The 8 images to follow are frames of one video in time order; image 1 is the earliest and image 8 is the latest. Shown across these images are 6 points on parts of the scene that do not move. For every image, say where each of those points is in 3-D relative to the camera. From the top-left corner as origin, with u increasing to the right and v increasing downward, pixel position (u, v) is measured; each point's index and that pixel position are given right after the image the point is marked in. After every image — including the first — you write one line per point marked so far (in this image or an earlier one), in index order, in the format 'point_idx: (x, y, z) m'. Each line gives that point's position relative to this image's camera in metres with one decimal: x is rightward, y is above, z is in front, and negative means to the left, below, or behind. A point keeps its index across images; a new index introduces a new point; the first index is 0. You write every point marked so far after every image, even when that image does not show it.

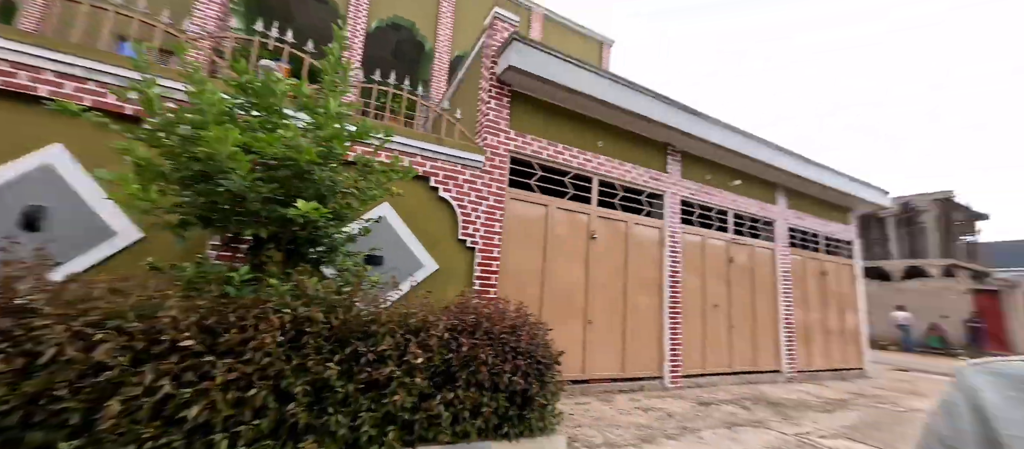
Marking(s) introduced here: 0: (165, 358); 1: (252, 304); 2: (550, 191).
0: (-1.8, -0.7, +1.8) m
1: (-1.5, -0.5, +2.0) m
2: (+0.6, +0.5, +5.1) m
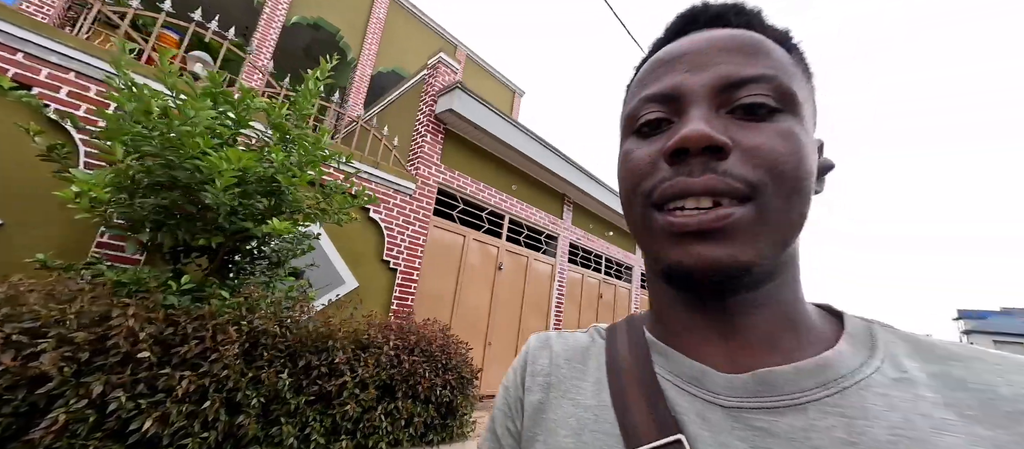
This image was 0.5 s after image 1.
0: (-2.0, -0.7, +1.7) m
1: (-1.8, -0.5, +2.0) m
2: (-0.7, 0.0, +5.6) m
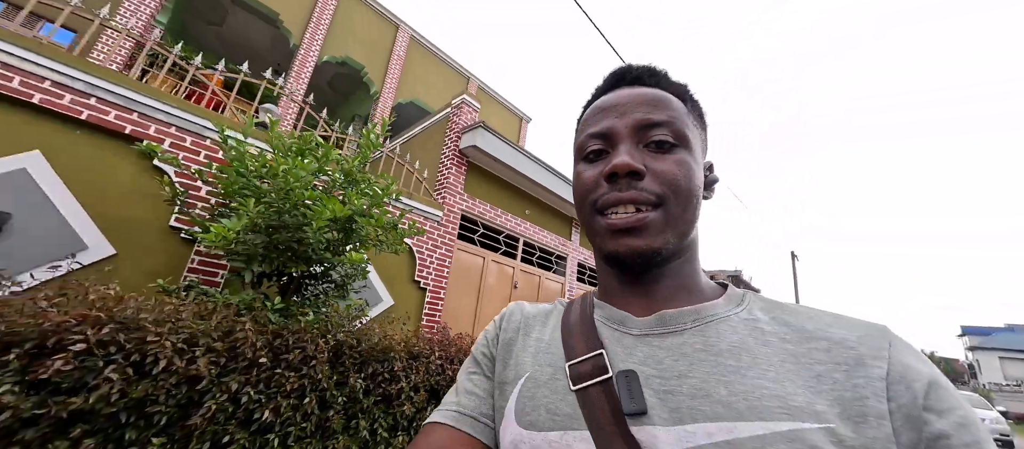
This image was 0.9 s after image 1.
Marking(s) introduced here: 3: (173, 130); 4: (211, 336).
0: (-1.7, -0.9, +2.2) m
1: (-1.5, -0.8, +2.5) m
2: (-0.4, -0.4, +6.1) m
3: (-3.3, +0.9, +3.4) m
4: (-1.9, -0.7, +2.1) m
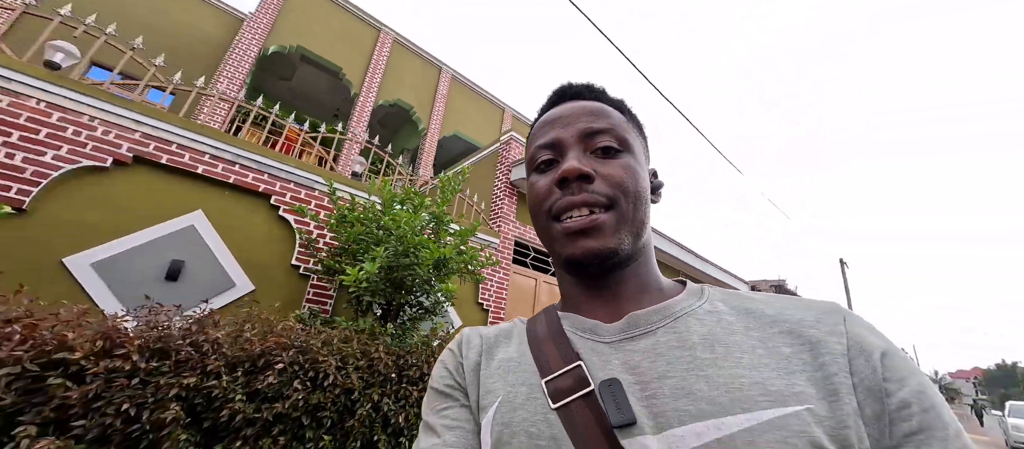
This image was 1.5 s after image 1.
0: (-1.1, -1.3, +2.7) m
1: (-0.8, -1.1, +3.1) m
2: (+0.5, -0.8, +6.6) m
3: (-2.6, +0.5, +4.2) m
4: (-1.2, -1.0, +2.7) m
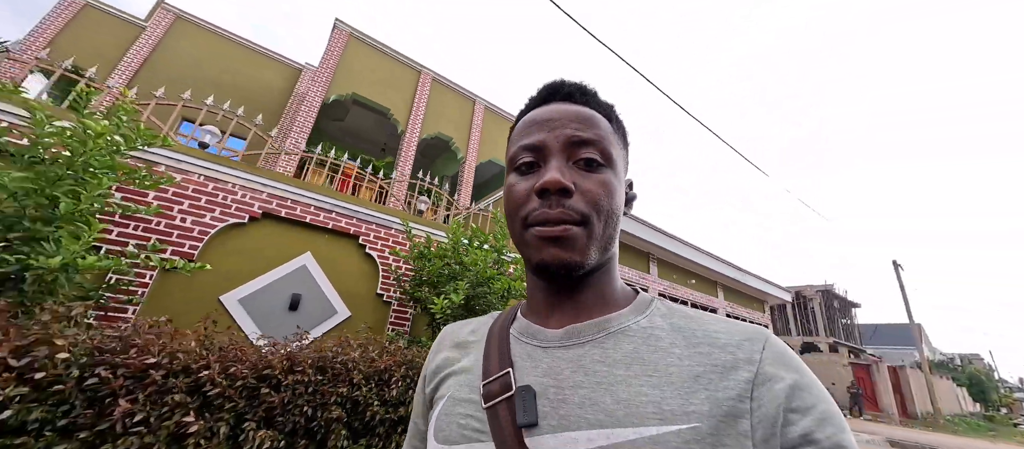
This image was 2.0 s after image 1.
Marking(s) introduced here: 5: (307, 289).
0: (-0.4, -1.6, +3.4) m
1: (-0.2, -1.5, +3.7) m
2: (+1.4, -1.2, +7.1) m
3: (-2.0, 0.0, +5.0) m
4: (-0.6, -1.4, +3.4) m
5: (-2.6, -0.8, +4.4) m
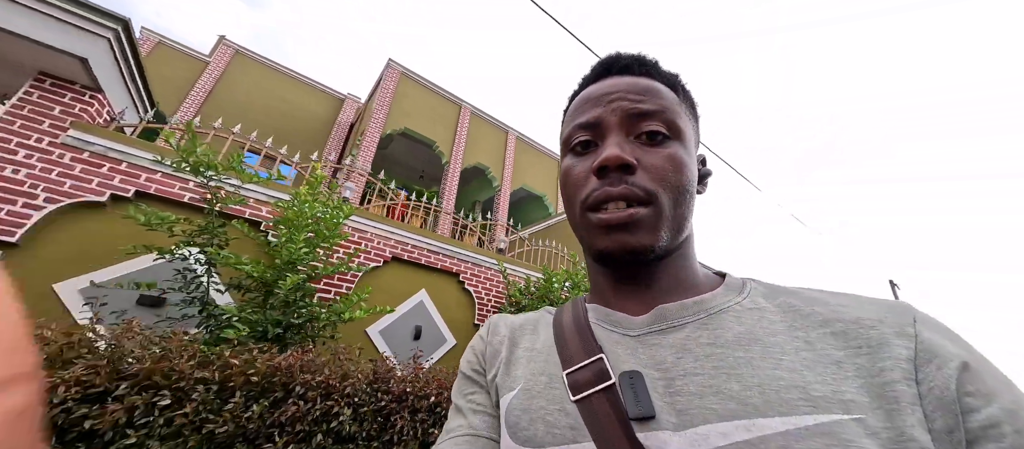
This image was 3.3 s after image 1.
0: (+0.9, -2.3, +4.2) m
1: (+1.1, -2.1, +4.5) m
2: (+2.7, -2.0, +7.9) m
3: (-0.7, -0.7, +5.8) m
4: (+0.7, -2.0, +4.2) m
5: (-1.3, -1.4, +5.2) m
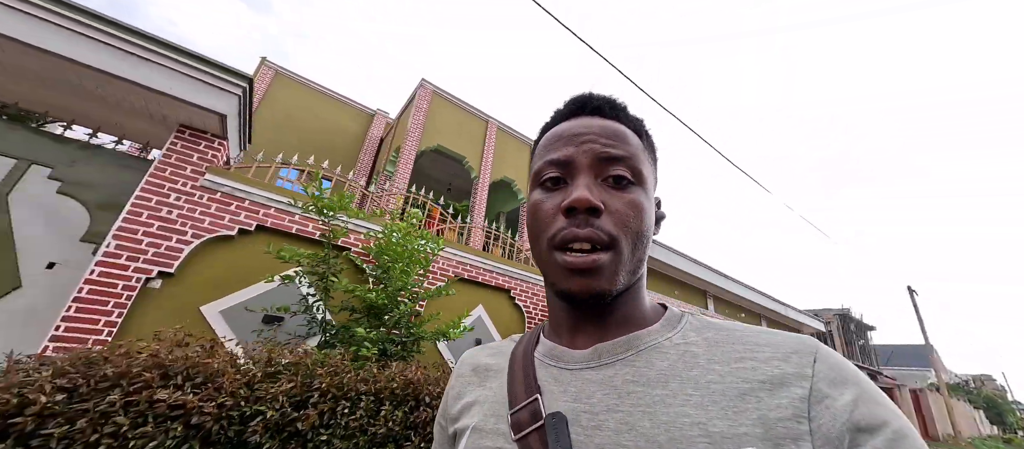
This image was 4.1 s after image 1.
0: (+1.7, -2.6, +4.6) m
1: (+2.0, -2.5, +5.0) m
2: (+3.6, -2.4, +8.4) m
3: (+0.2, -1.0, +6.3) m
4: (+1.5, -2.4, +4.6) m
5: (-0.5, -1.8, +5.7) m
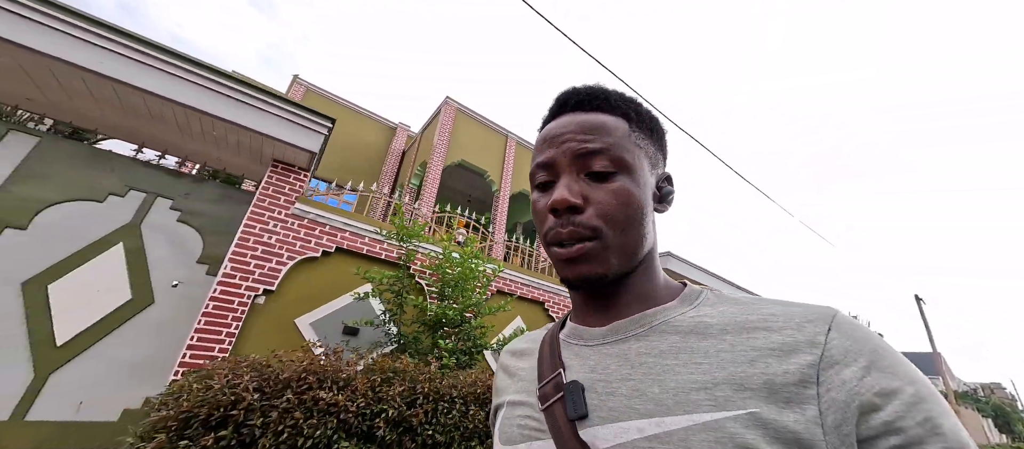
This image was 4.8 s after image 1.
0: (+2.4, -2.9, +5.2) m
1: (+2.6, -2.8, +5.5) m
2: (+4.2, -2.7, +8.9) m
3: (+0.9, -1.4, +6.9) m
4: (+2.2, -2.7, +5.2) m
5: (+0.2, -2.1, +6.2) m
